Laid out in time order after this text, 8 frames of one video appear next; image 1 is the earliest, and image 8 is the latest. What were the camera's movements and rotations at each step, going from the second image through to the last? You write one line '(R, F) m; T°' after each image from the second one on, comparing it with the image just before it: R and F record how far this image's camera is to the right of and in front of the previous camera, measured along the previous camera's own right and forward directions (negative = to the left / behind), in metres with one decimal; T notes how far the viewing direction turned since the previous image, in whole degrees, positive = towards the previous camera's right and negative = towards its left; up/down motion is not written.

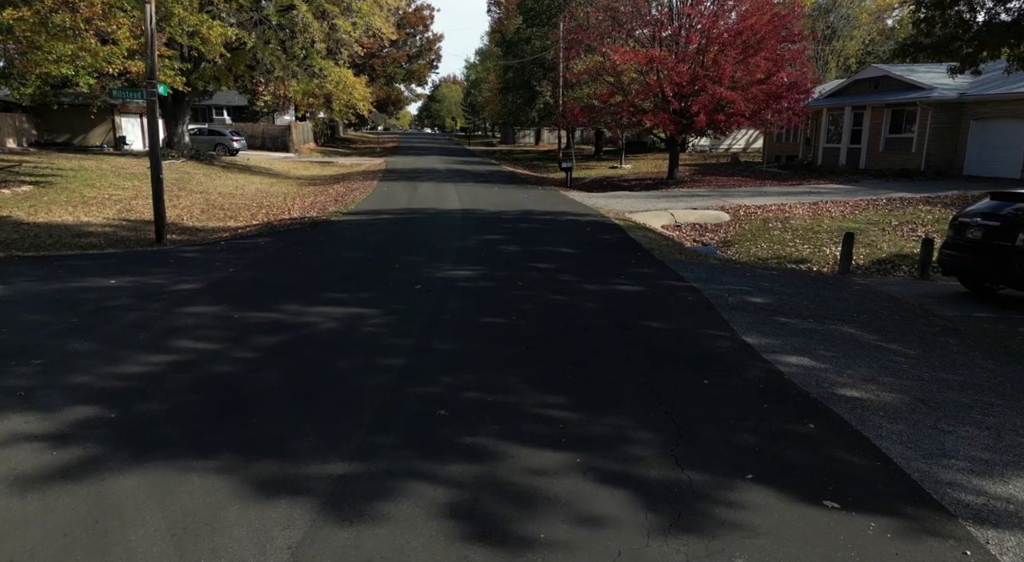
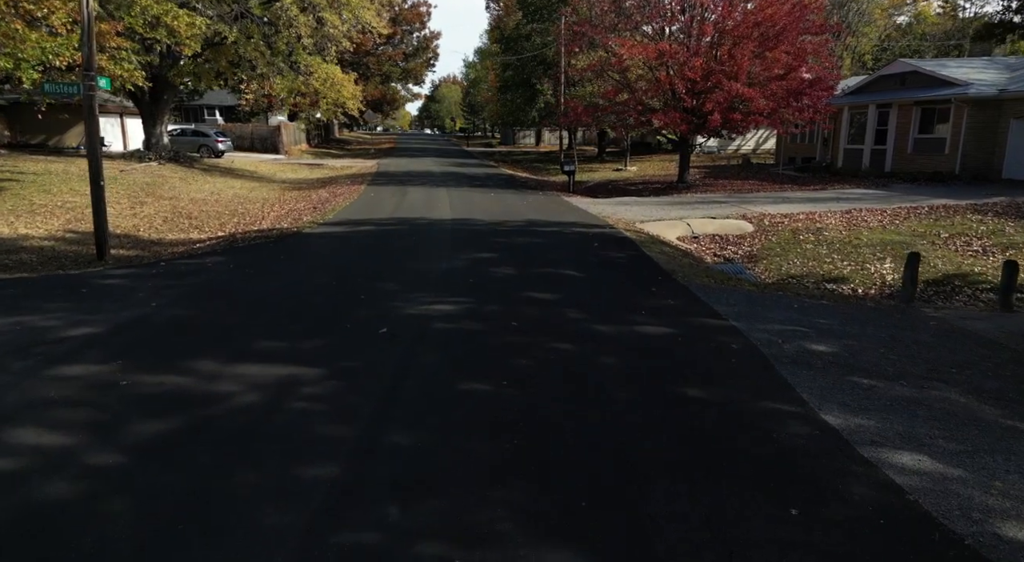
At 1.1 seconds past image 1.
(+0.1, +1.9) m; 0°
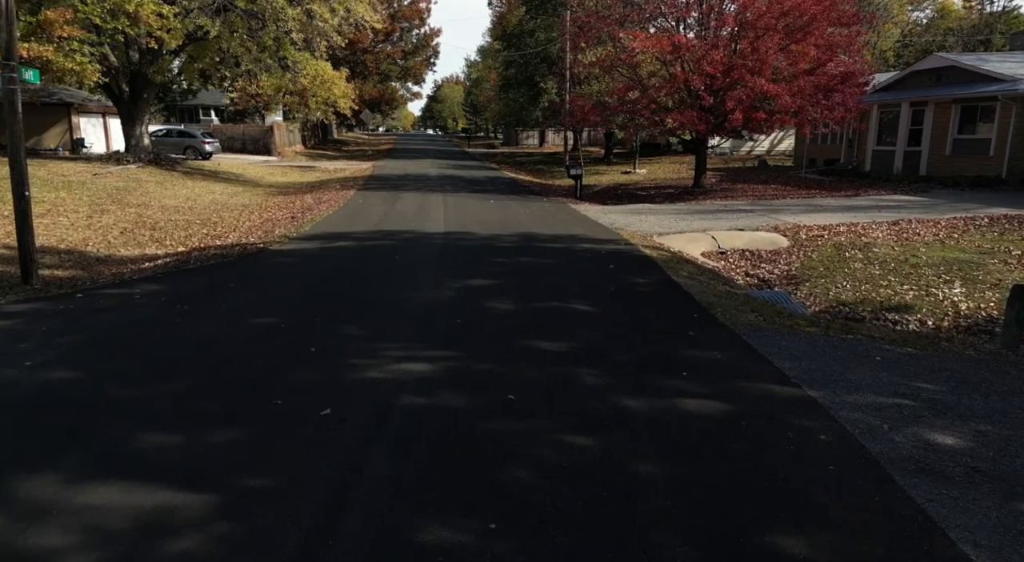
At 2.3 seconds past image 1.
(0.0, +1.9) m; 0°
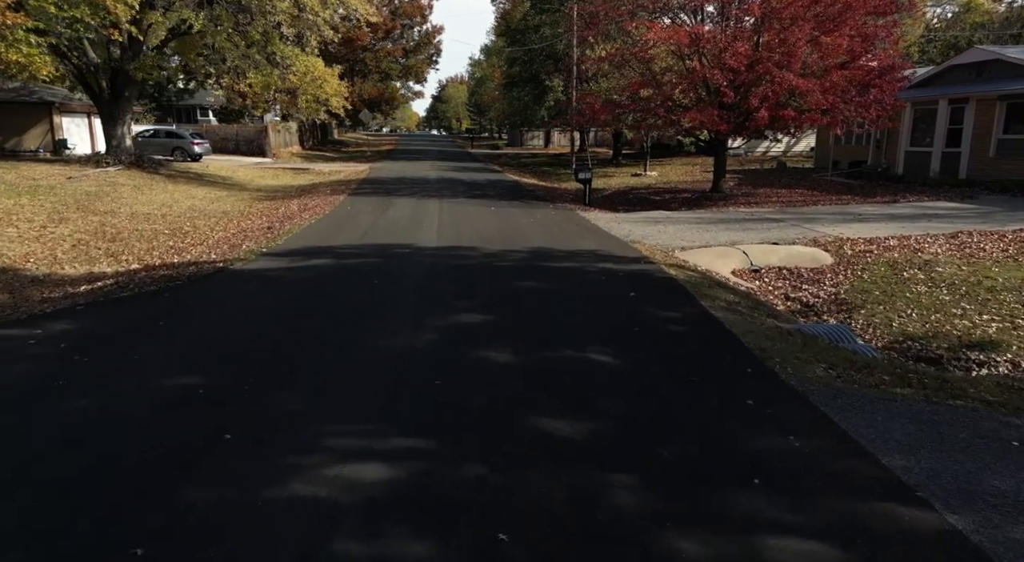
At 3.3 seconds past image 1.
(+0.1, +1.7) m; 0°
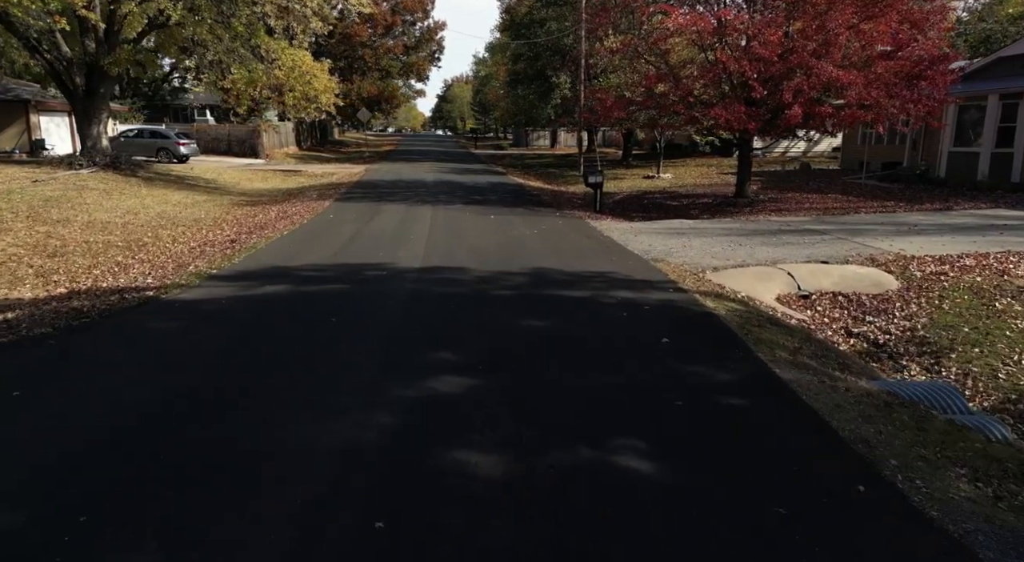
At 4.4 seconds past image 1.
(+0.1, +2.0) m; 0°
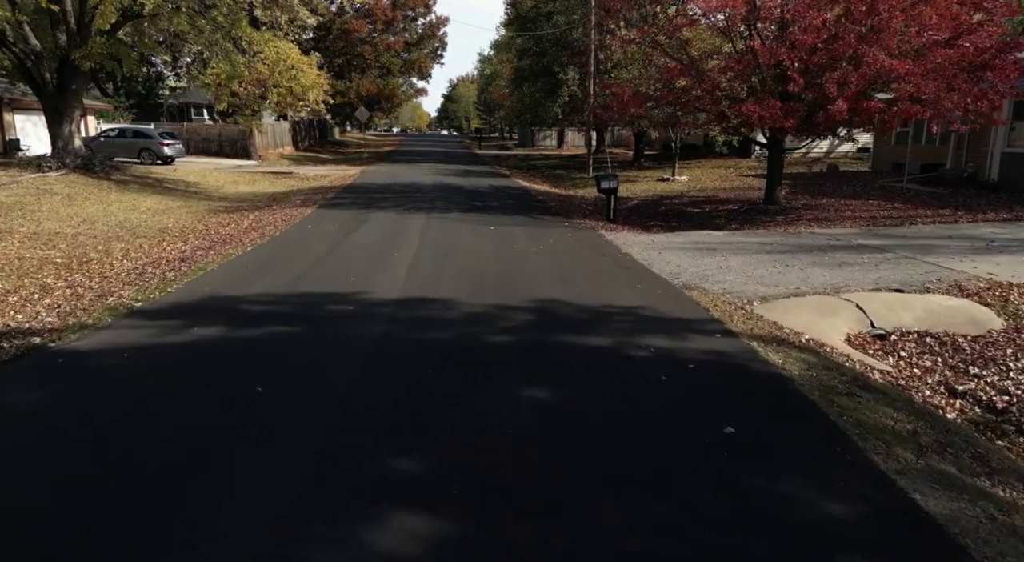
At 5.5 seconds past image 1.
(+0.1, +2.0) m; 0°
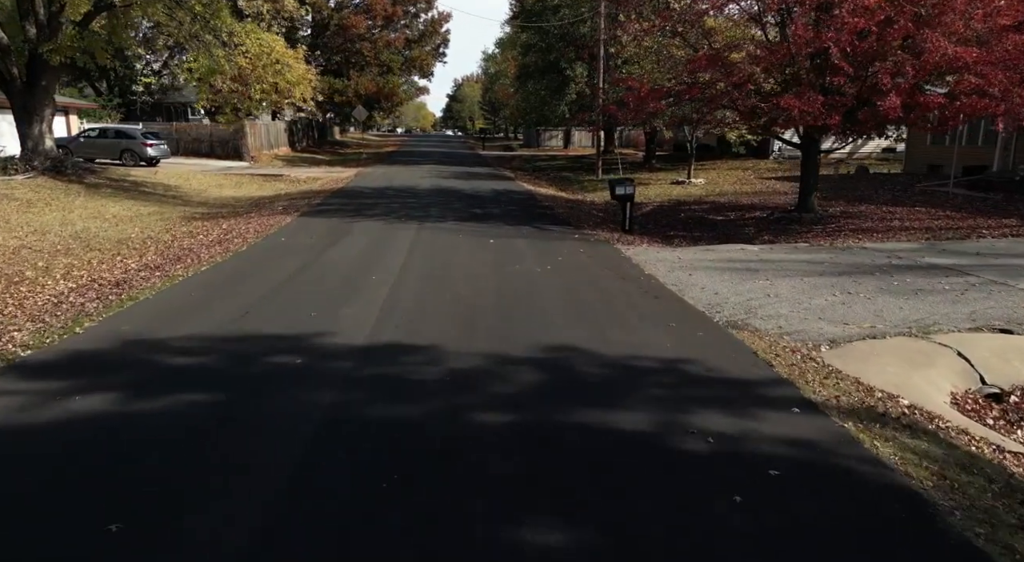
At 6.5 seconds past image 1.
(0.0, +1.8) m; 0°
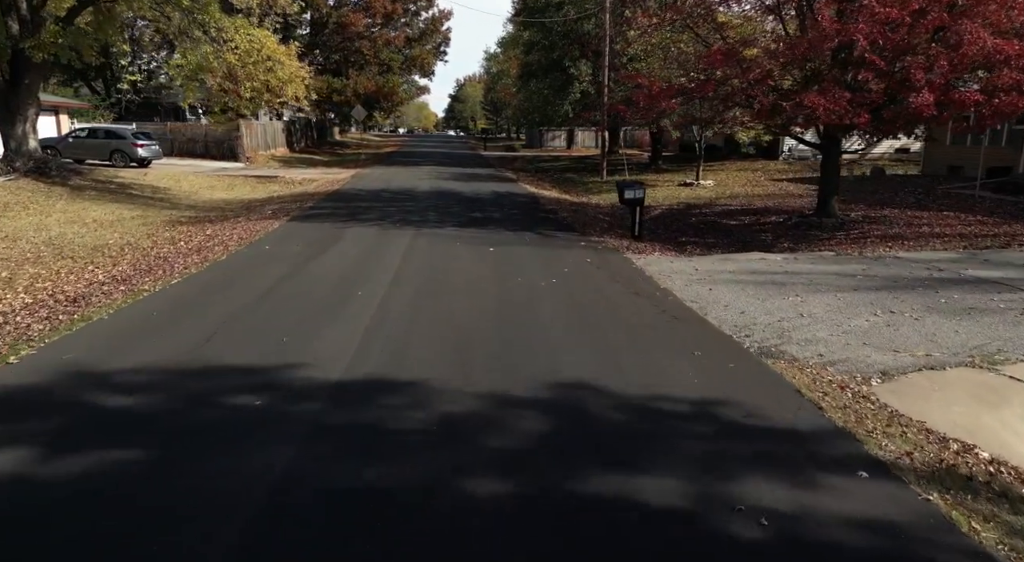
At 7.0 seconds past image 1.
(0.0, +0.9) m; 0°
